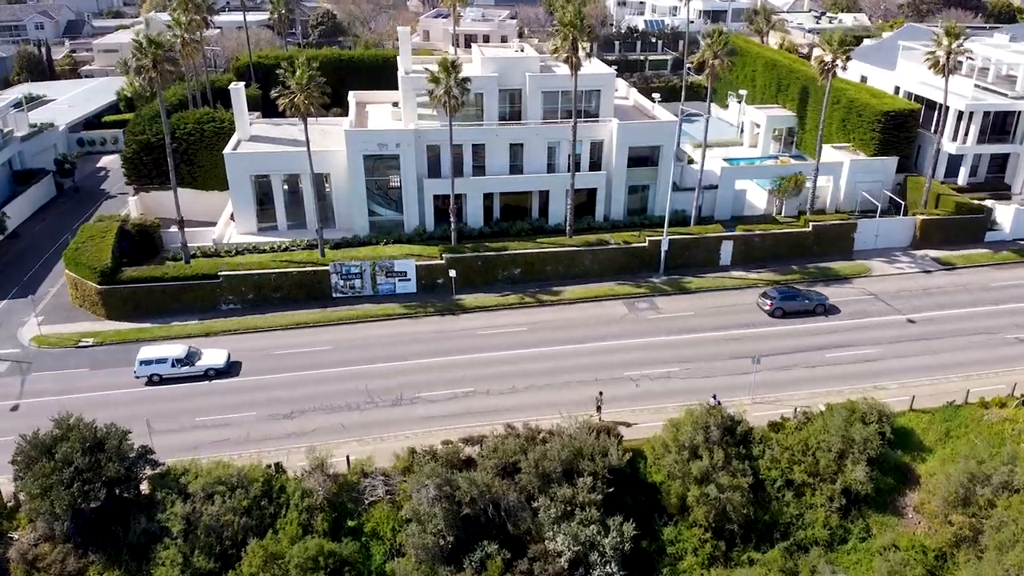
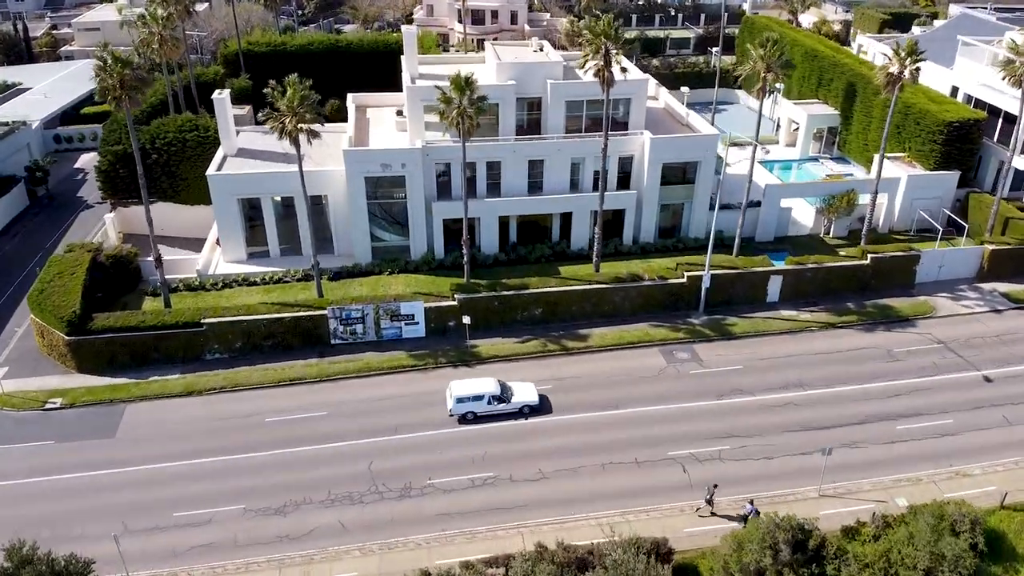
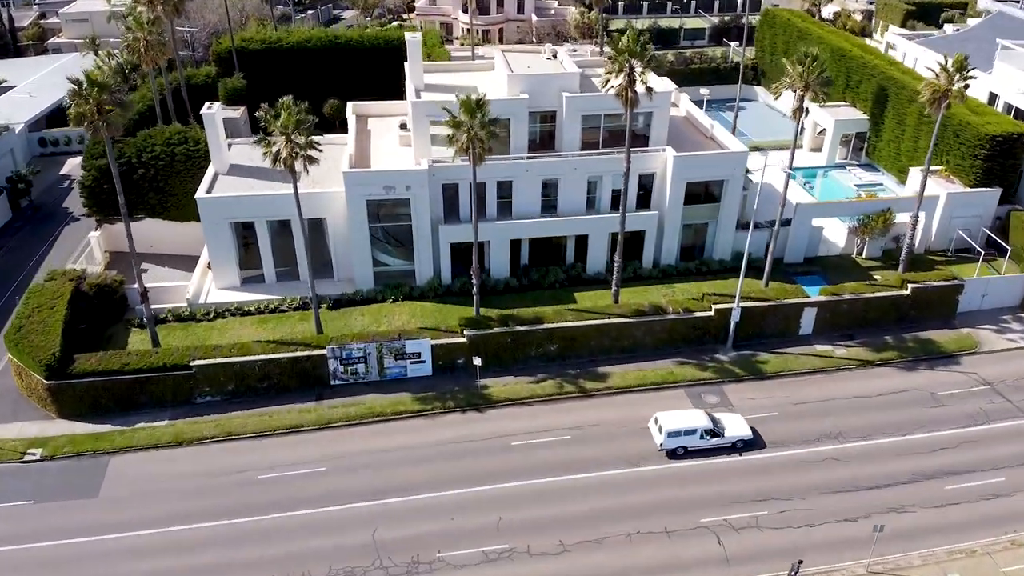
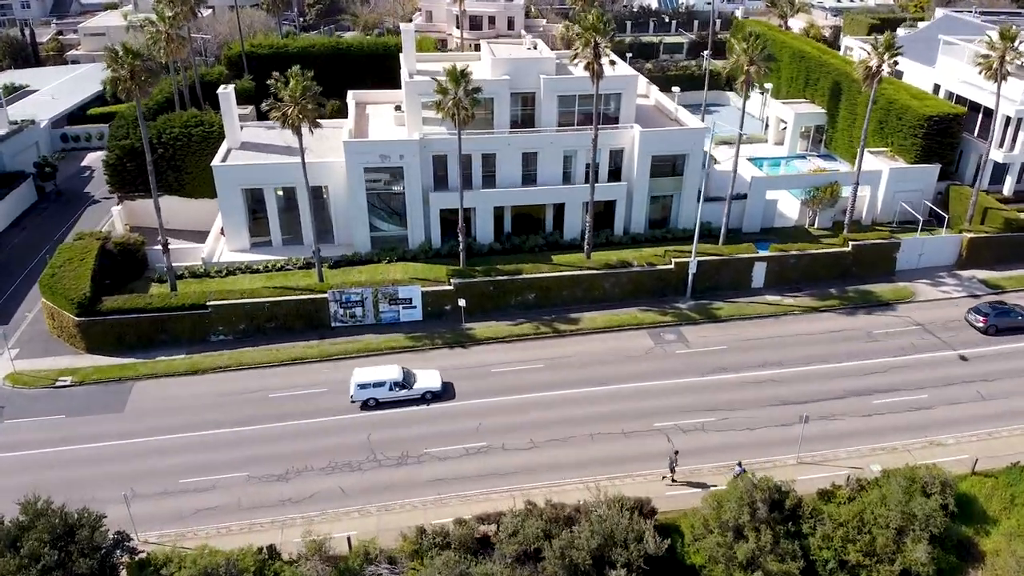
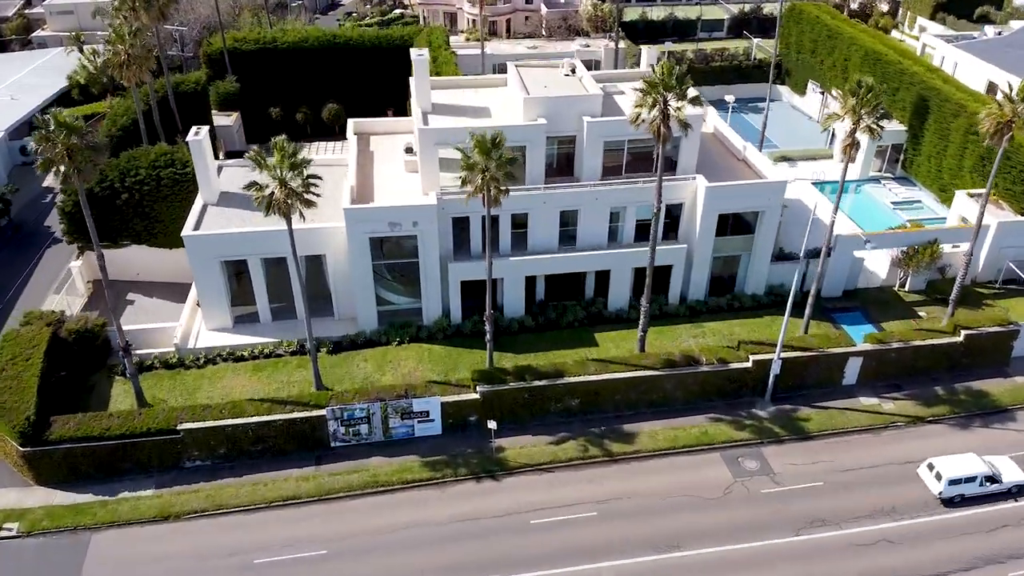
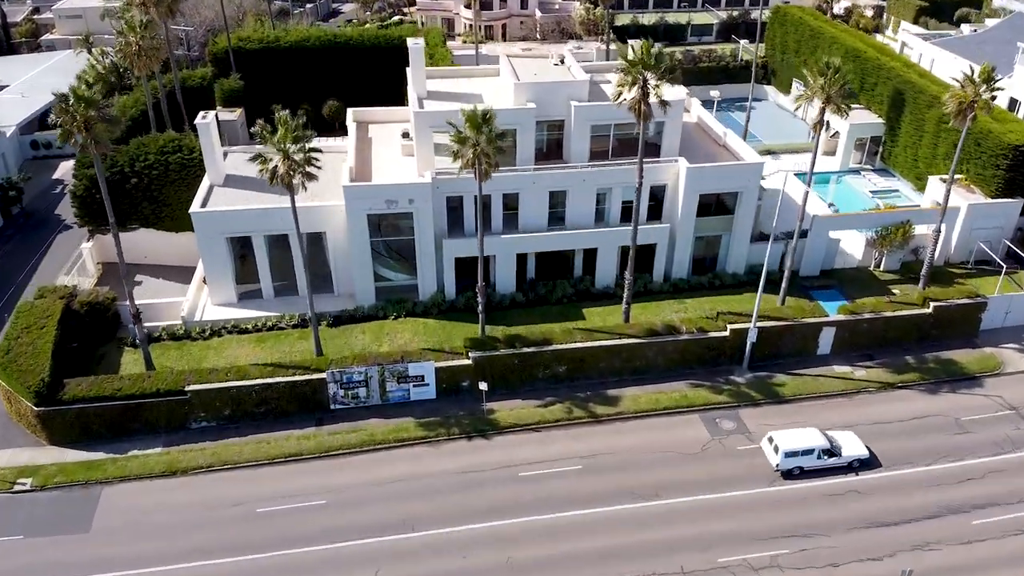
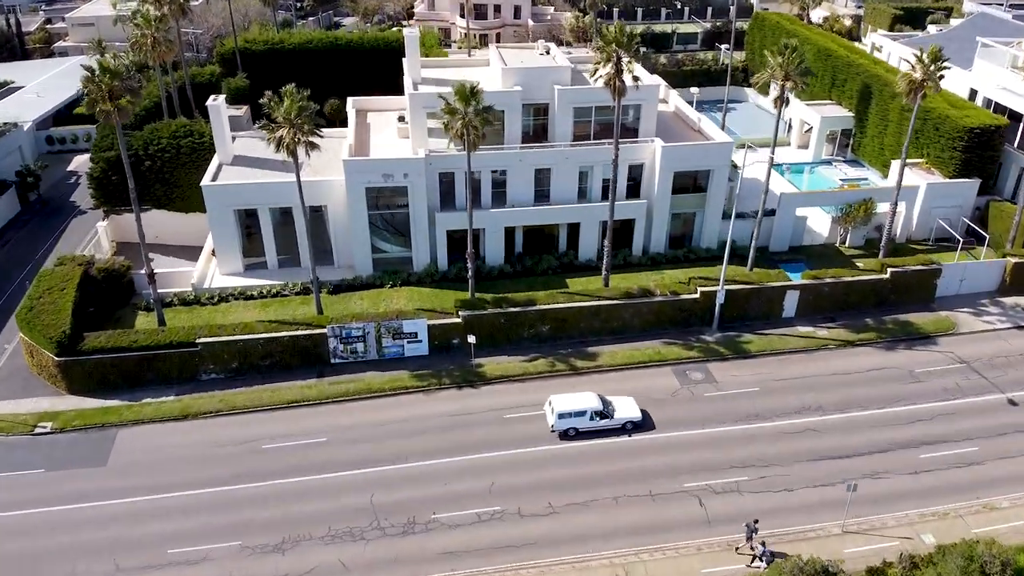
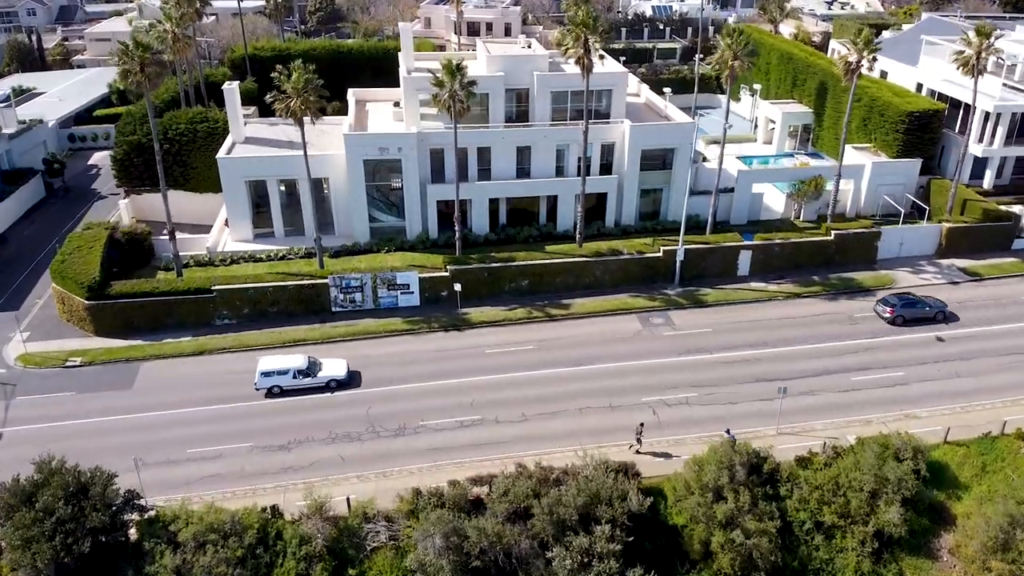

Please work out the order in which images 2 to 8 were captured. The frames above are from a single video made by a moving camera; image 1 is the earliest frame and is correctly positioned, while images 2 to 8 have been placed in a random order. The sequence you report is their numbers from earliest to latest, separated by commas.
8, 4, 2, 7, 3, 6, 5
